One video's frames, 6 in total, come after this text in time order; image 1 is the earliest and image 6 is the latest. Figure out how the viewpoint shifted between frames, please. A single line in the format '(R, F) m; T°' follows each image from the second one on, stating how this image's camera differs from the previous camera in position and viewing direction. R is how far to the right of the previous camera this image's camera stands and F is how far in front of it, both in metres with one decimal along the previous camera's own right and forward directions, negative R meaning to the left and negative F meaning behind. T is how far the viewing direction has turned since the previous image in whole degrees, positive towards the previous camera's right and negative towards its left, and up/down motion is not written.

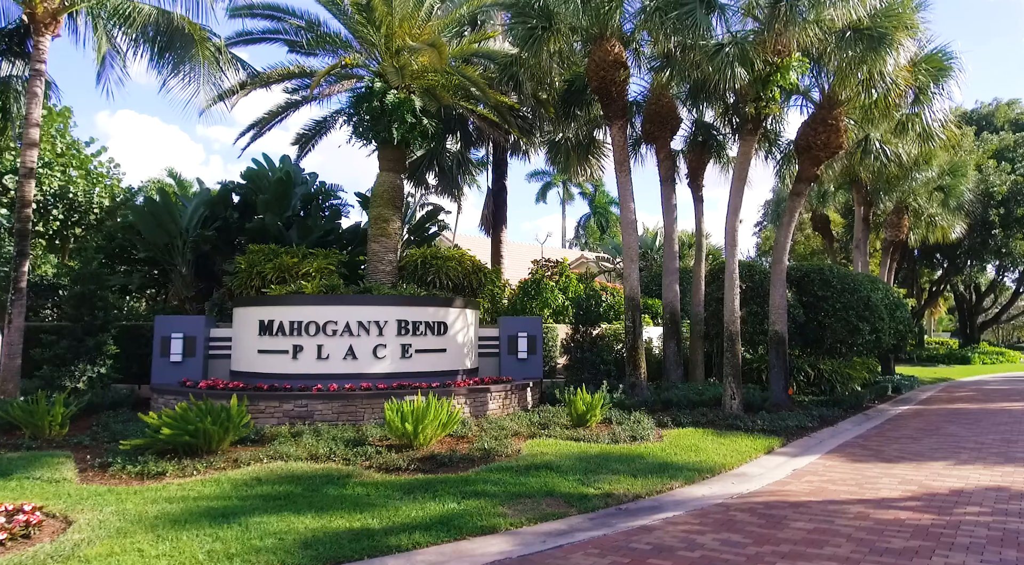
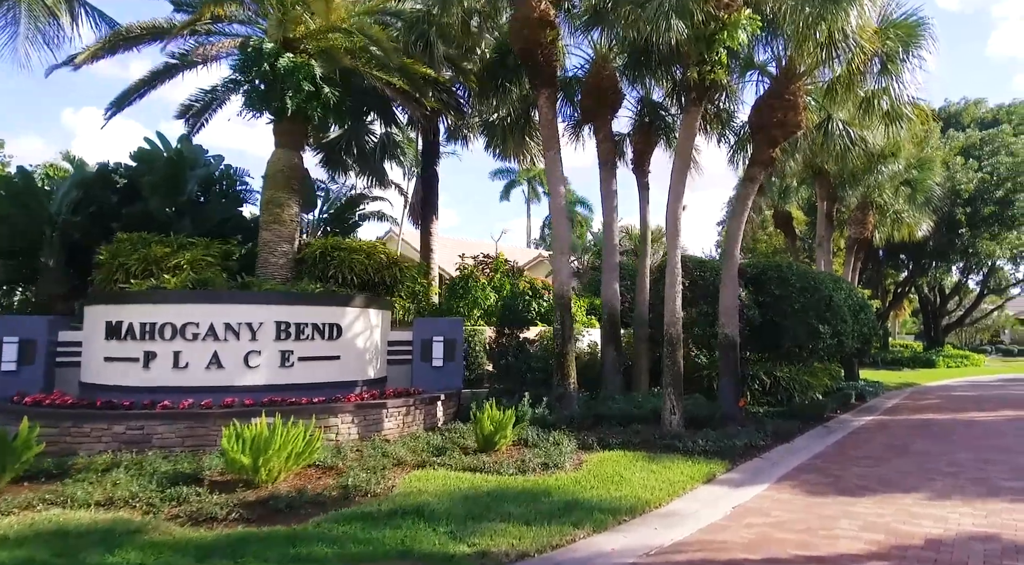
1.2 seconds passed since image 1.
(+1.0, +1.8) m; +2°
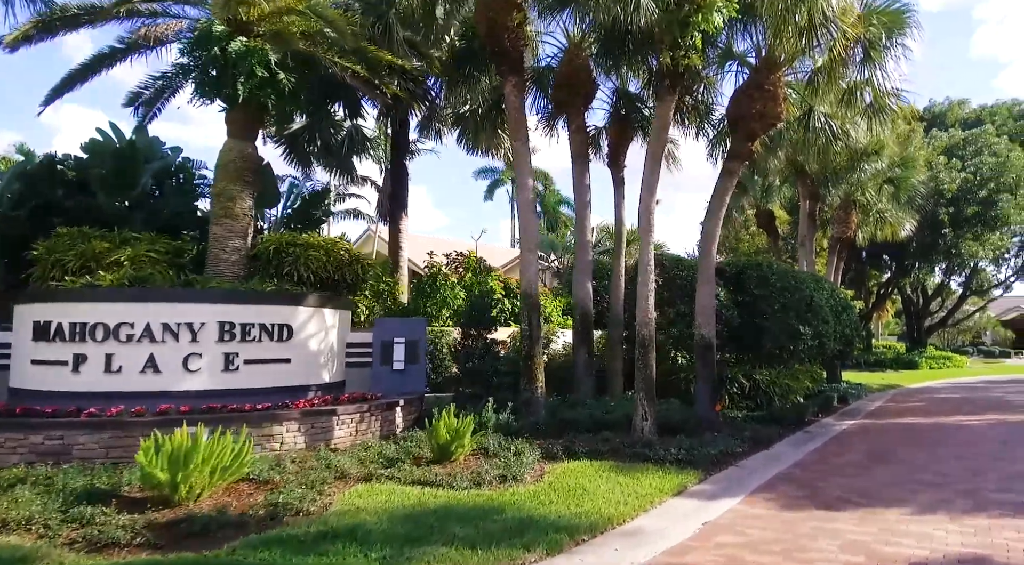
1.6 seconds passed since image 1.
(+0.3, +0.6) m; +1°
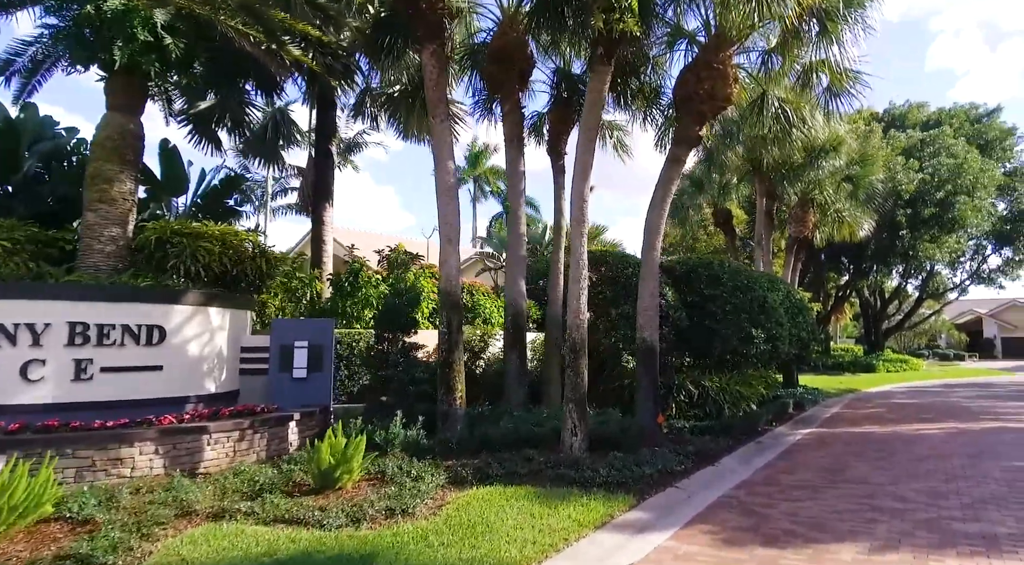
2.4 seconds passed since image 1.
(+0.7, +1.2) m; +3°
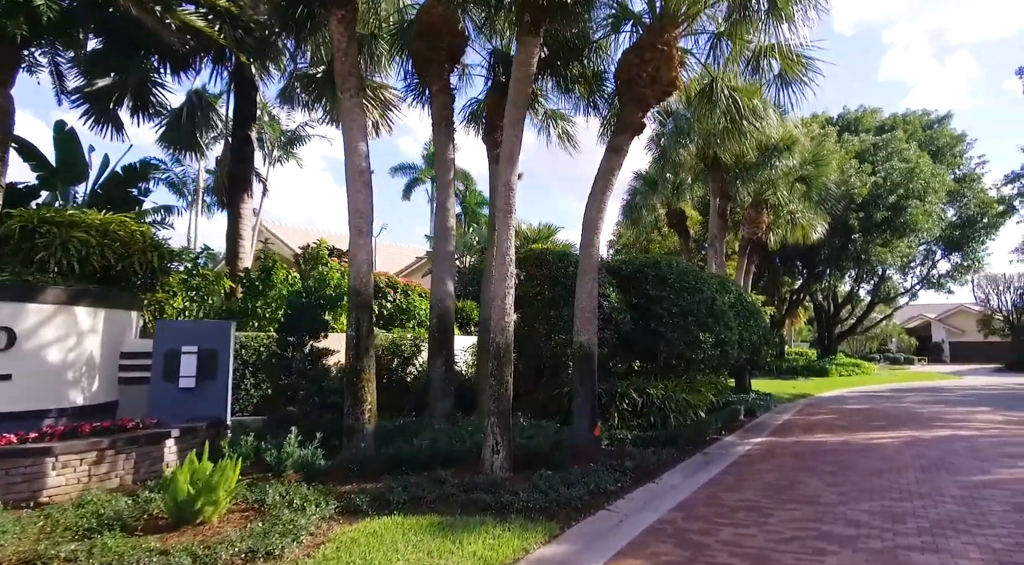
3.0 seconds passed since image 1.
(+0.5, +1.0) m; +3°
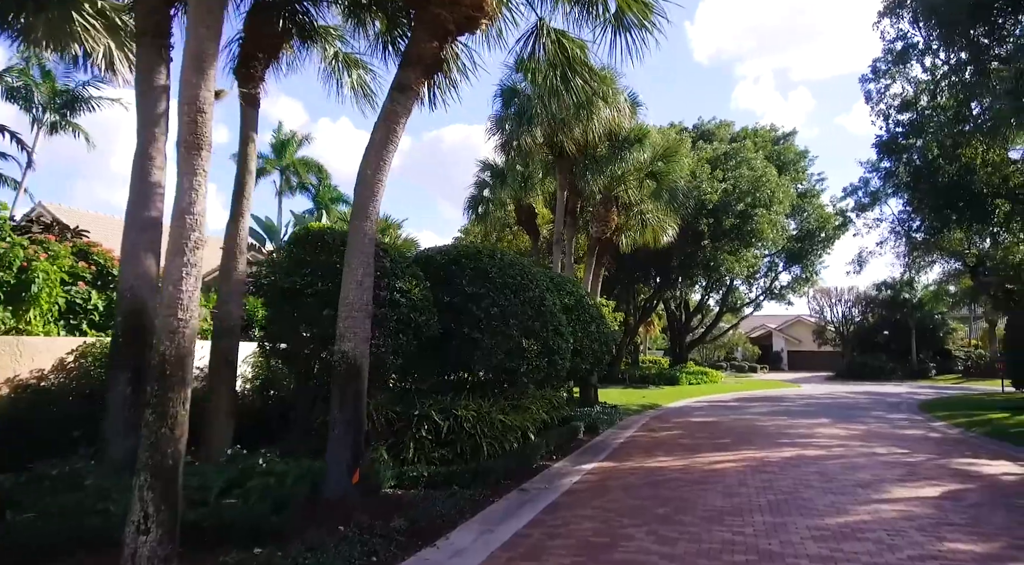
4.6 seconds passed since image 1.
(+1.4, +2.7) m; +11°
